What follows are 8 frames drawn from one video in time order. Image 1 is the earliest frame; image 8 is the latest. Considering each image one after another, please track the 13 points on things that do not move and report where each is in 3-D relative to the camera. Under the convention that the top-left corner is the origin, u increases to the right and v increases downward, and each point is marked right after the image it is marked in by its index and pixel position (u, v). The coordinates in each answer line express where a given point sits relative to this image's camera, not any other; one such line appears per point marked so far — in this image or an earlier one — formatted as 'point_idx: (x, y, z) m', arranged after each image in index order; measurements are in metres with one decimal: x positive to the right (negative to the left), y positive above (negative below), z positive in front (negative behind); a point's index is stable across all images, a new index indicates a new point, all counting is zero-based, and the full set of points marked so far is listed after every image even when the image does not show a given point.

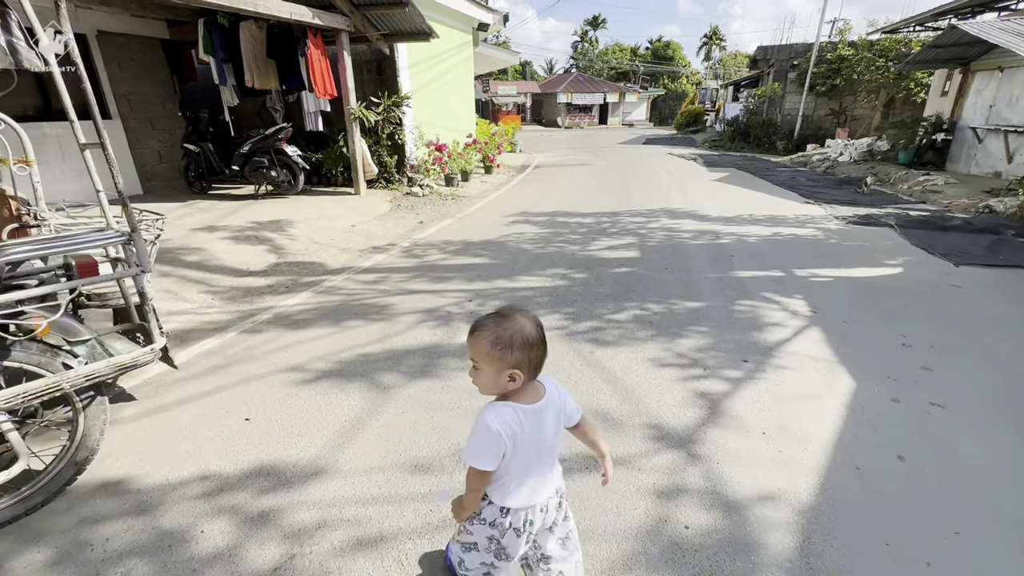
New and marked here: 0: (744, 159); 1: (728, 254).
0: (+7.6, +4.2, +15.2) m
1: (+2.5, +0.4, +5.3) m
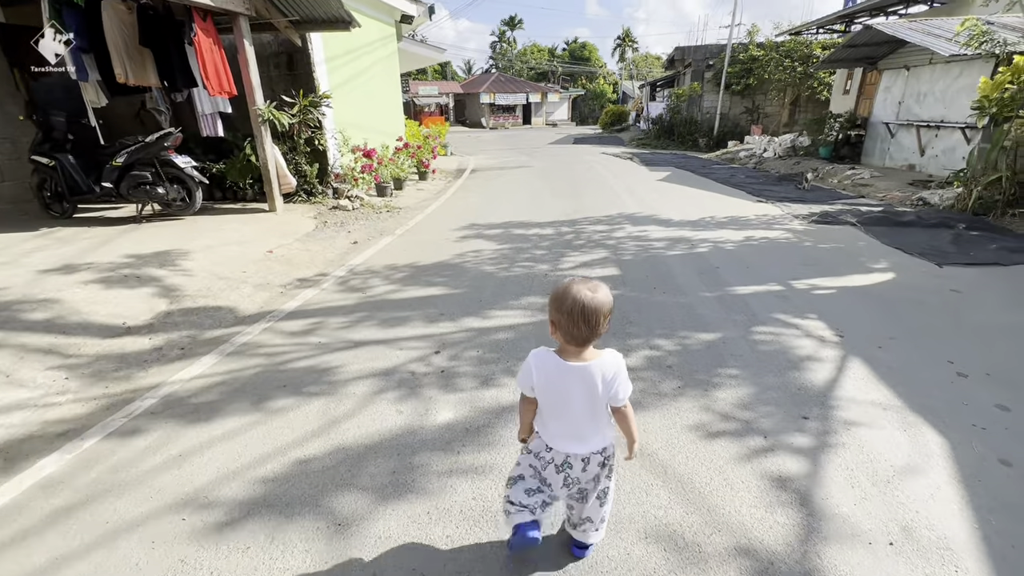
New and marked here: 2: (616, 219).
0: (+5.4, +4.3, +15.4) m
1: (+2.1, +0.2, +4.8) m
2: (+1.5, +1.0, +6.8) m
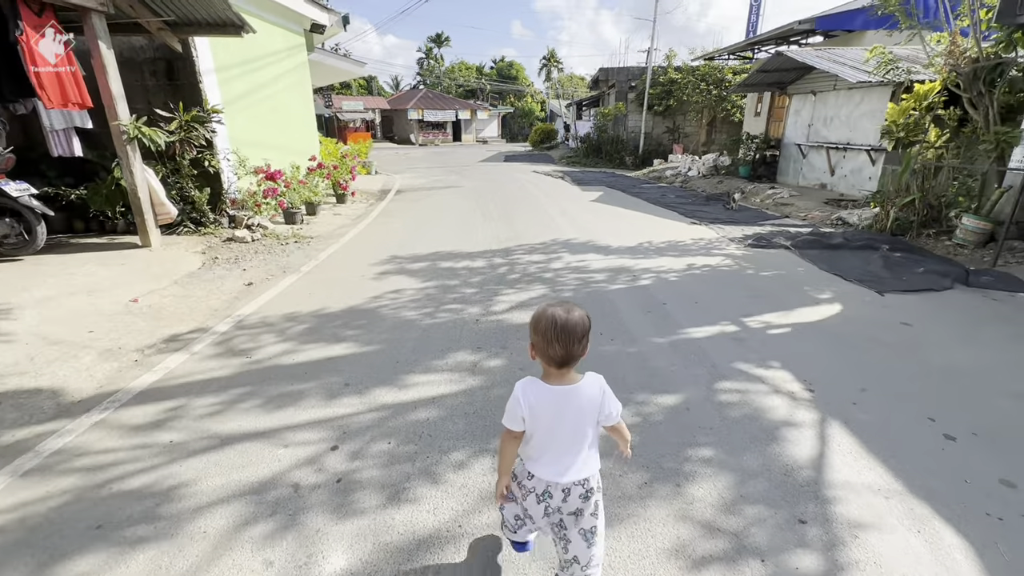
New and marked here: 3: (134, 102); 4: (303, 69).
0: (+3.1, +3.7, +15.4) m
1: (+1.4, -0.1, +4.4) m
2: (+0.6, +0.6, +6.3) m
3: (-5.2, +2.6, +6.5) m
4: (-4.4, +4.6, +9.9) m
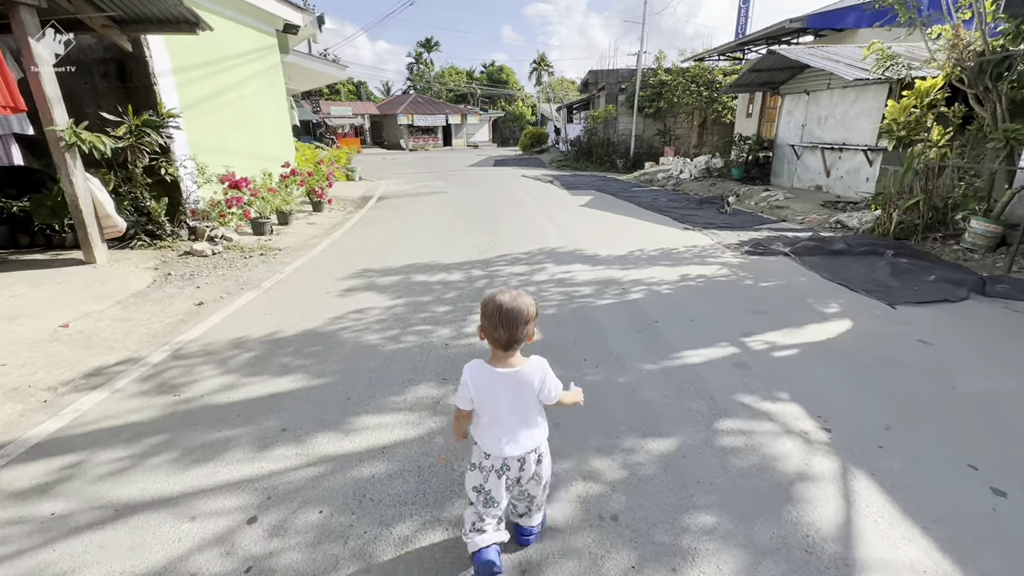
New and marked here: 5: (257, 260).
0: (+2.7, +3.5, +15.0) m
1: (+1.2, -0.3, +4.0) m
2: (+0.3, +0.4, +5.9) m
3: (-5.5, +2.4, +6.0) m
4: (-4.8, +4.4, +9.4) m
5: (-3.3, +0.4, +6.1) m
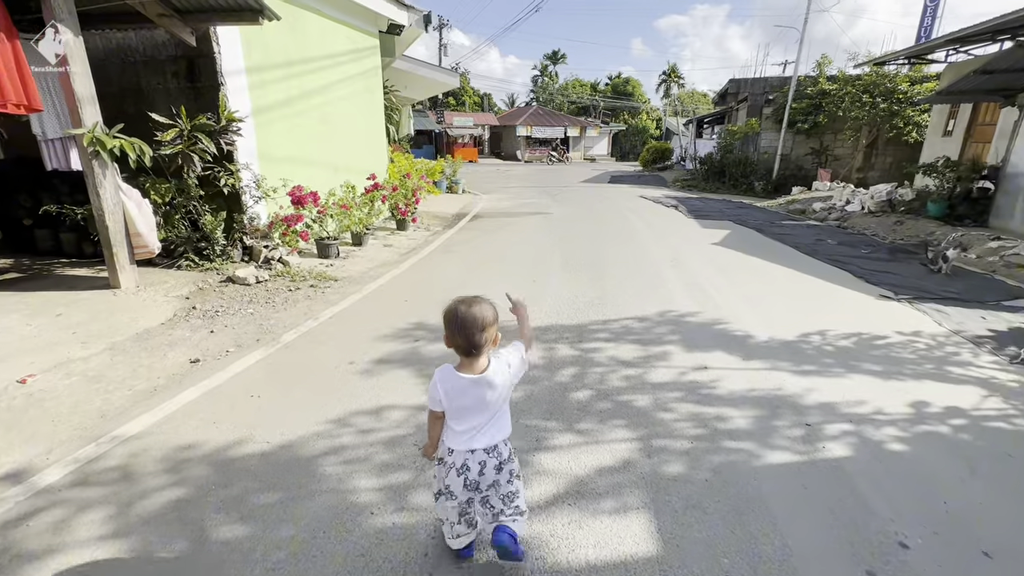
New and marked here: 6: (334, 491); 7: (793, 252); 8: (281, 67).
0: (+5.9, +2.2, +12.5) m
1: (+1.6, -1.0, +2.0) m
2: (+1.2, -0.4, +4.0) m
3: (-4.2, +2.1, +5.5) m
4: (-2.5, +3.9, +8.6) m
5: (-2.3, -0.1, +5.1) m
6: (-0.9, -1.0, +2.2) m
7: (+4.4, +0.6, +7.2) m
8: (-3.1, +2.9, +6.2) m
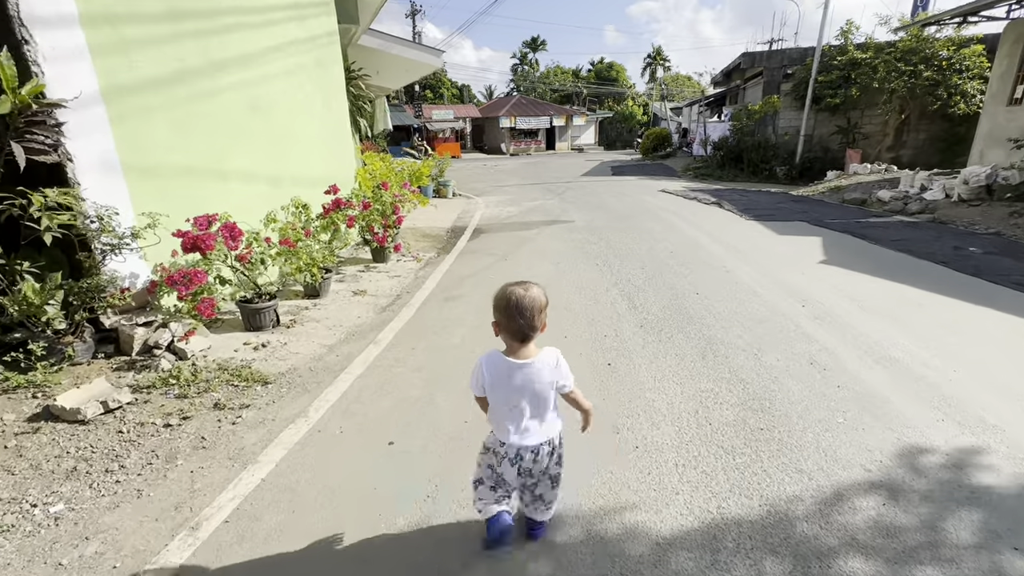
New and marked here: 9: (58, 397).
0: (+6.0, +2.0, +10.3) m
1: (+2.2, -1.6, -0.3) m
2: (+1.7, -1.0, +1.7) m
3: (-3.9, +1.3, +3.0) m
4: (-2.4, +3.2, +6.2) m
5: (-1.8, -0.8, +2.7) m
6: (-0.3, -1.7, -0.1) m
7: (+4.7, +0.2, +5.0) m
8: (-2.8, +2.2, +3.8) m
9: (-2.6, -0.6, +2.7) m
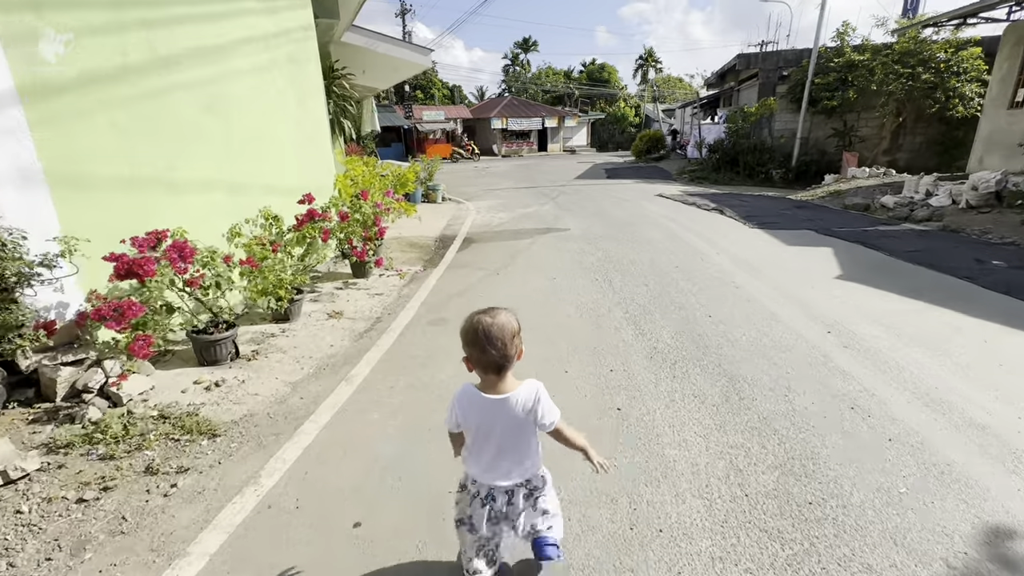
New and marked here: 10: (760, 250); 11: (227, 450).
0: (+5.8, +1.8, +9.9) m
1: (+2.2, -1.8, -0.7) m
2: (+1.7, -1.1, +1.3) m
3: (-3.9, +1.1, +2.5) m
4: (-2.5, +3.0, +5.7) m
5: (-1.8, -1.0, +2.2) m
6: (-0.3, -1.9, -0.6) m
7: (+4.6, 0.0, +4.6) m
8: (-2.8, +2.0, +3.2) m
9: (-2.7, -0.8, +2.2) m
10: (+3.3, +0.5, +6.2) m
11: (-1.6, -0.9, +2.6) m
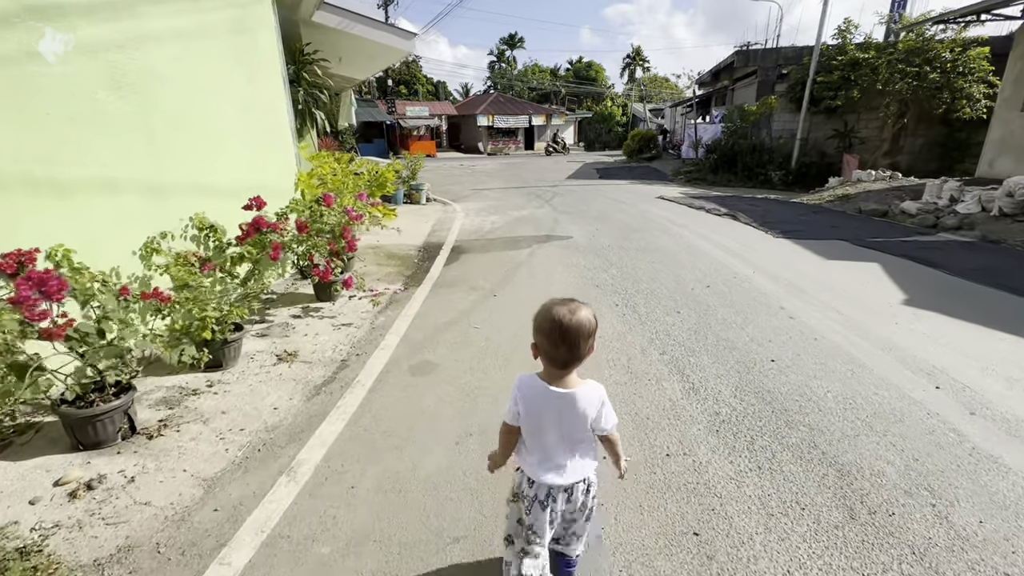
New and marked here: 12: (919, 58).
0: (+5.7, +1.5, +9.1) m
1: (+2.4, -2.1, -1.6) m
2: (+1.8, -1.4, +0.4) m
3: (-3.8, +0.8, +1.4) m
4: (-2.5, +2.8, +4.6) m
5: (-1.7, -1.3, +1.1) m
6: (-0.1, -2.1, -1.6) m
7: (+4.7, -0.3, +3.8) m
8: (-2.8, +1.7, +2.2) m
9: (-2.6, -1.1, +1.2) m
10: (+3.3, +0.3, +5.4) m
11: (-1.5, -1.1, +1.6) m
12: (+12.5, +7.1, +14.4) m
